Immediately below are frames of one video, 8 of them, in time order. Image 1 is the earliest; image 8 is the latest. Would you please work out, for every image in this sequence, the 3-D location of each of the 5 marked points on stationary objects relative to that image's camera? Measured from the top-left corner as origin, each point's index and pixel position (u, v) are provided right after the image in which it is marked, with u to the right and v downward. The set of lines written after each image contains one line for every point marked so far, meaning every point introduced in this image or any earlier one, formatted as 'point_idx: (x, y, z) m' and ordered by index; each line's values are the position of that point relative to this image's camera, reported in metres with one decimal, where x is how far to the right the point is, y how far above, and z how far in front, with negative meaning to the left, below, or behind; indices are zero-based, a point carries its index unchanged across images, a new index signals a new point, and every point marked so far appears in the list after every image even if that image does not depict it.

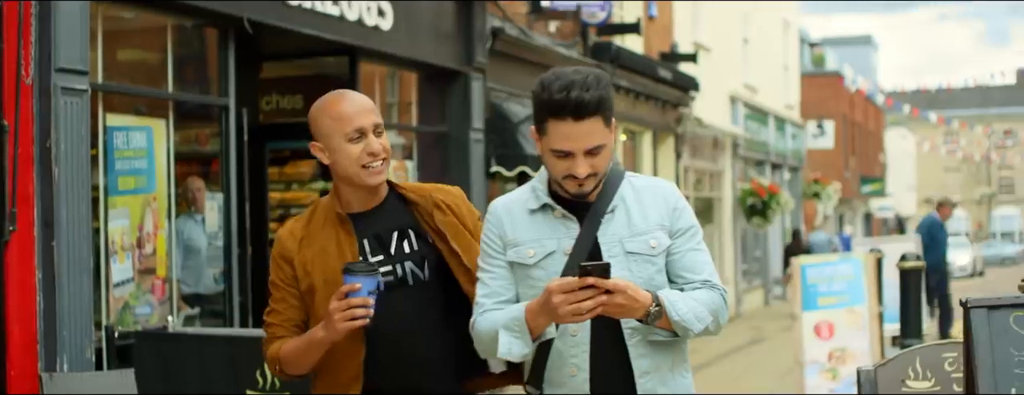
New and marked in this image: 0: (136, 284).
0: (-2.0, -0.5, +7.3) m
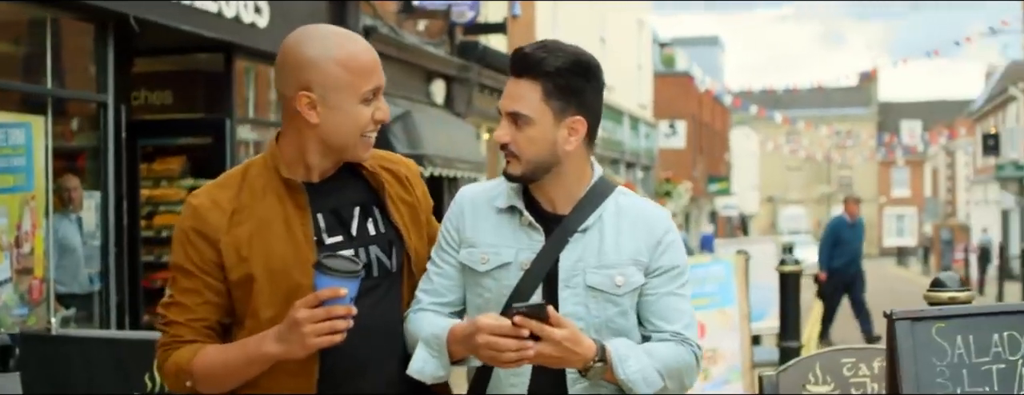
0: (-2.6, -0.5, +7.1) m
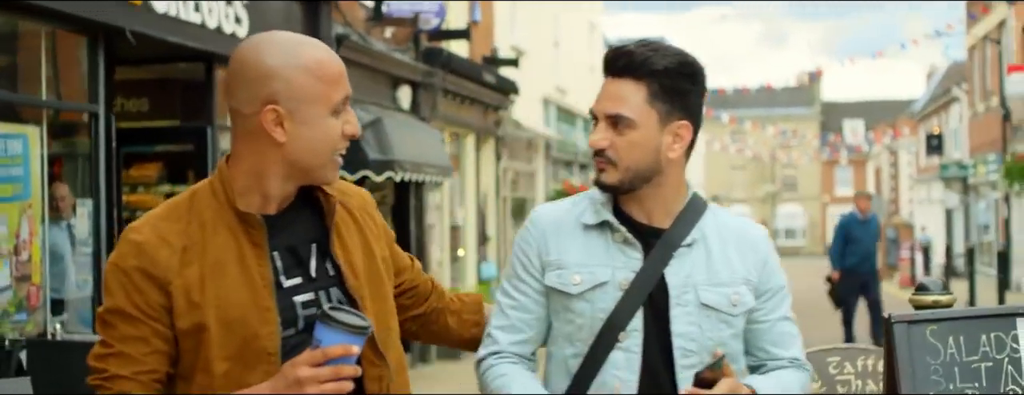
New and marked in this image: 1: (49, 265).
0: (-2.7, -0.5, +7.2) m
1: (-2.7, -0.4, +7.8) m
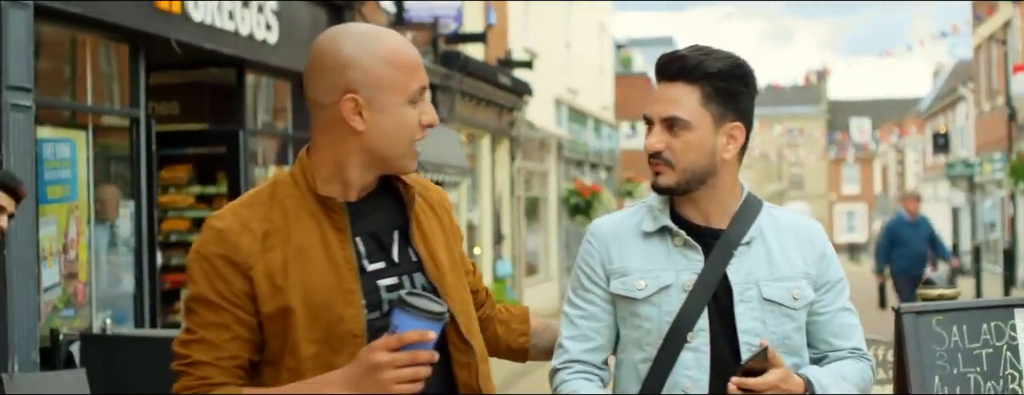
0: (-2.6, -0.5, +7.6) m
1: (-2.5, -0.4, +8.1) m
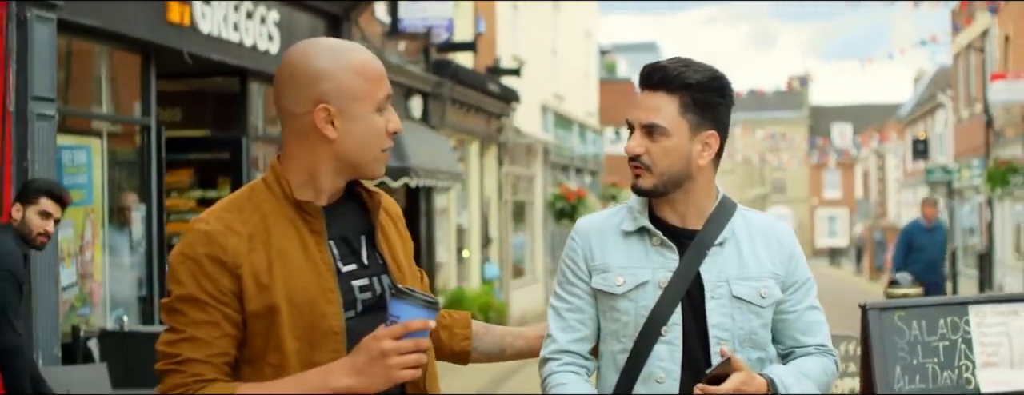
0: (-2.6, -0.5, +8.0) m
1: (-2.6, -0.4, +8.5) m
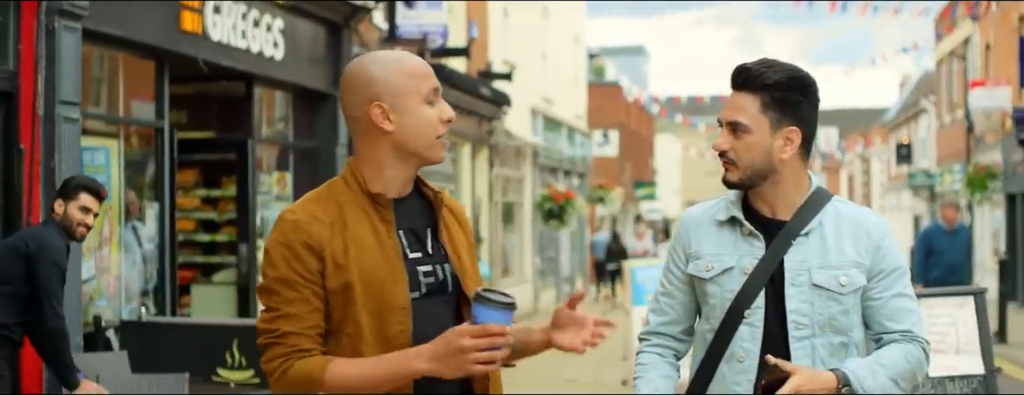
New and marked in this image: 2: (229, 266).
0: (-2.6, -0.5, +8.5) m
1: (-2.6, -0.4, +9.0) m
2: (-2.4, -0.6, +11.5) m
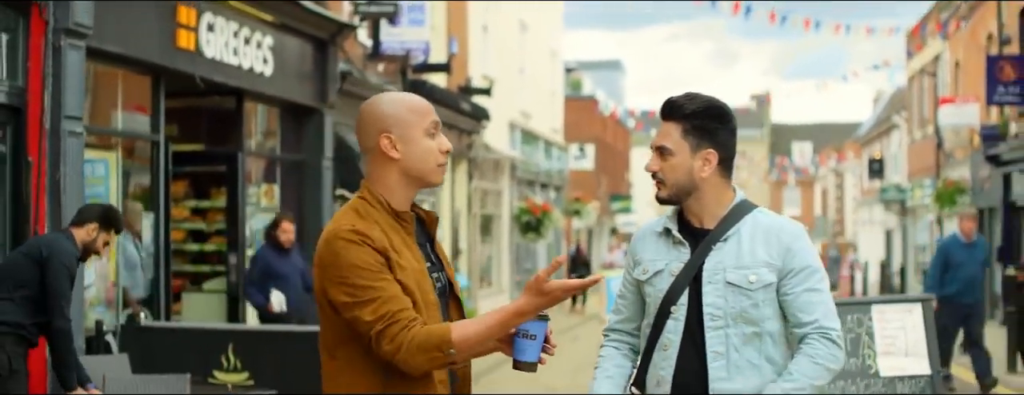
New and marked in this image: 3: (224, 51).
0: (-2.8, -0.6, +8.8) m
1: (-2.7, -0.5, +9.4) m
2: (-2.6, -0.7, +11.9) m
3: (-2.2, +1.1, +10.4) m
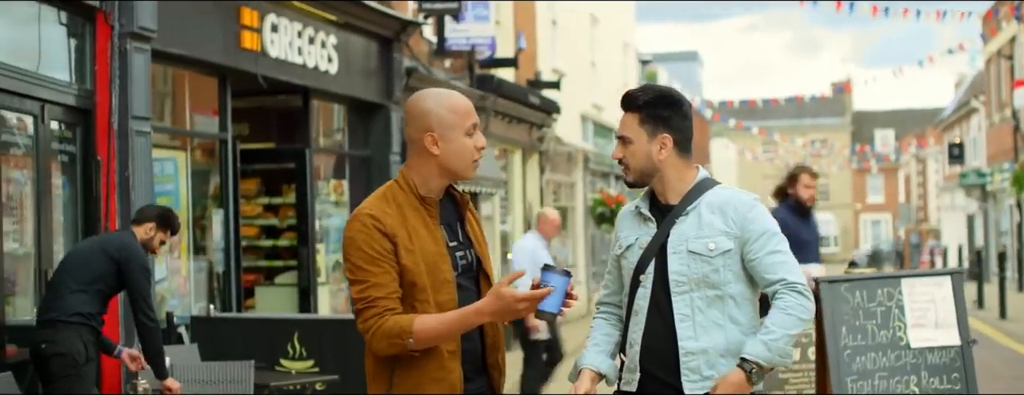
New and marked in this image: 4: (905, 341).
0: (-2.4, -0.6, +9.2) m
1: (-2.3, -0.5, +9.7) m
2: (-2.0, -0.7, +12.2) m
3: (-1.8, +1.2, +10.7) m
4: (+1.9, -0.7, +6.3) m
